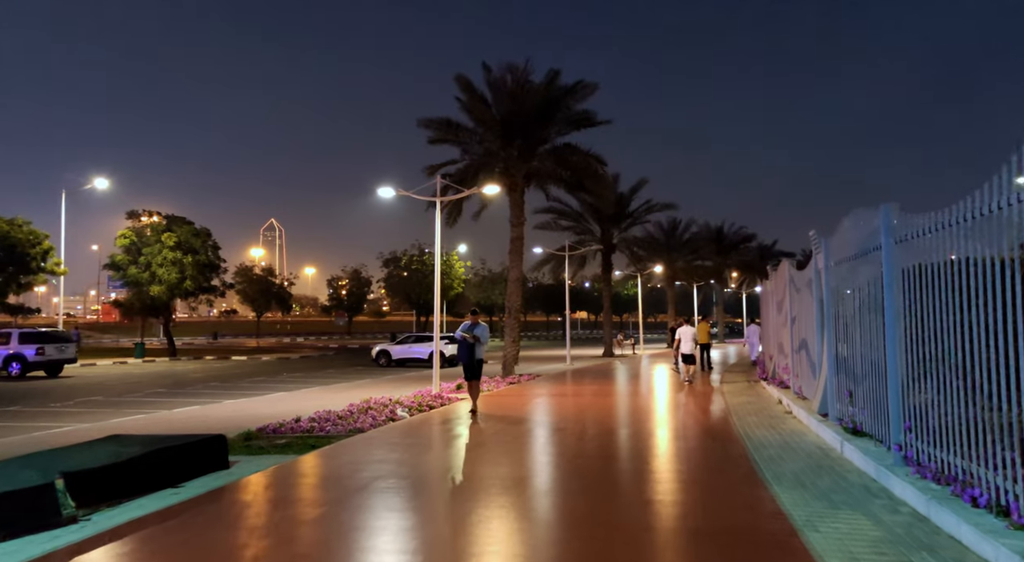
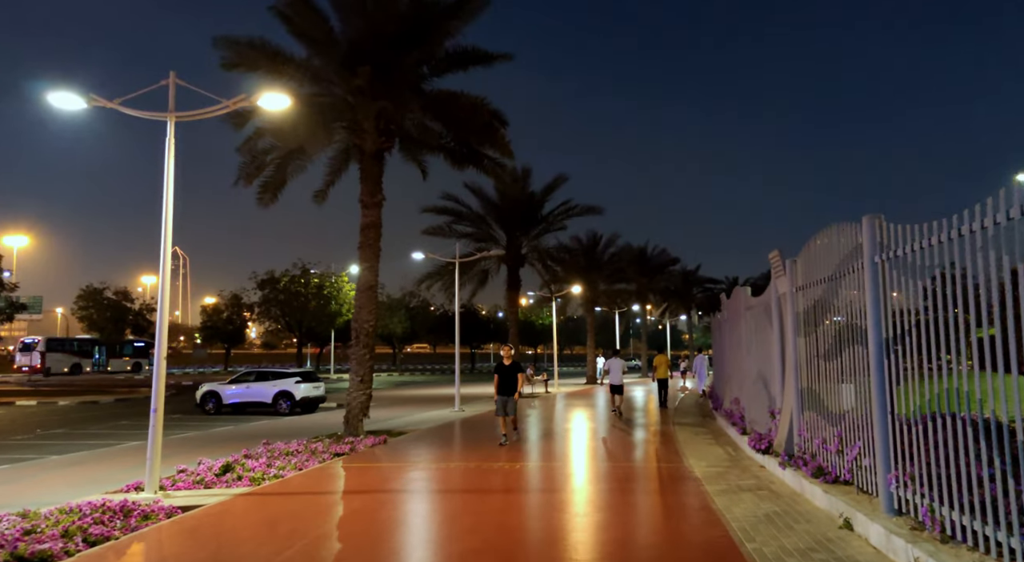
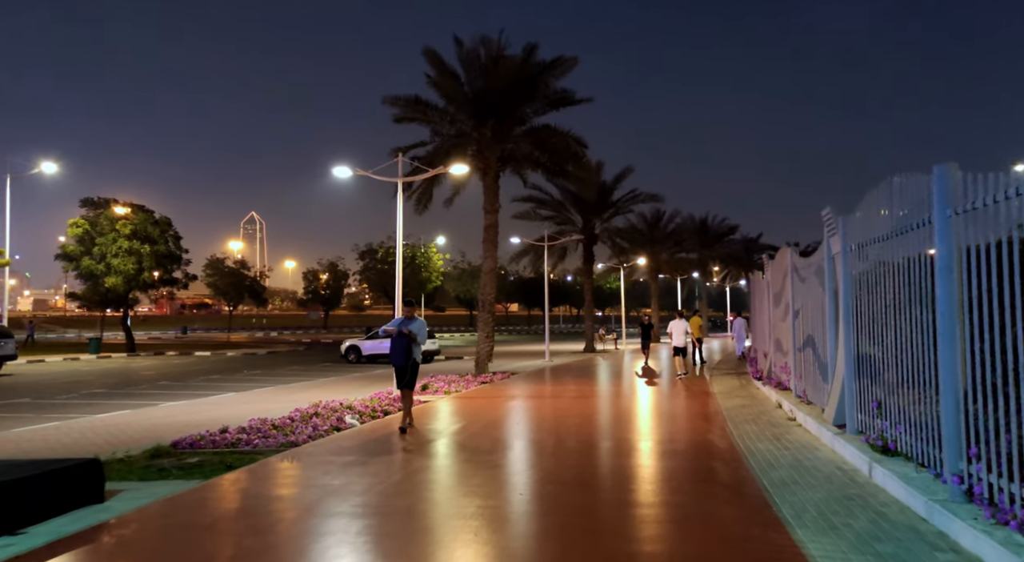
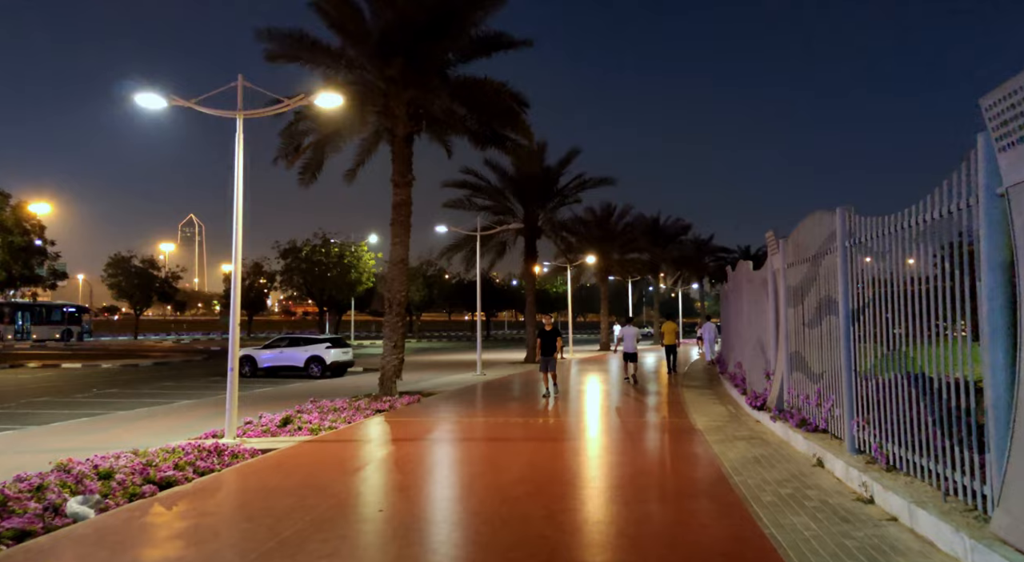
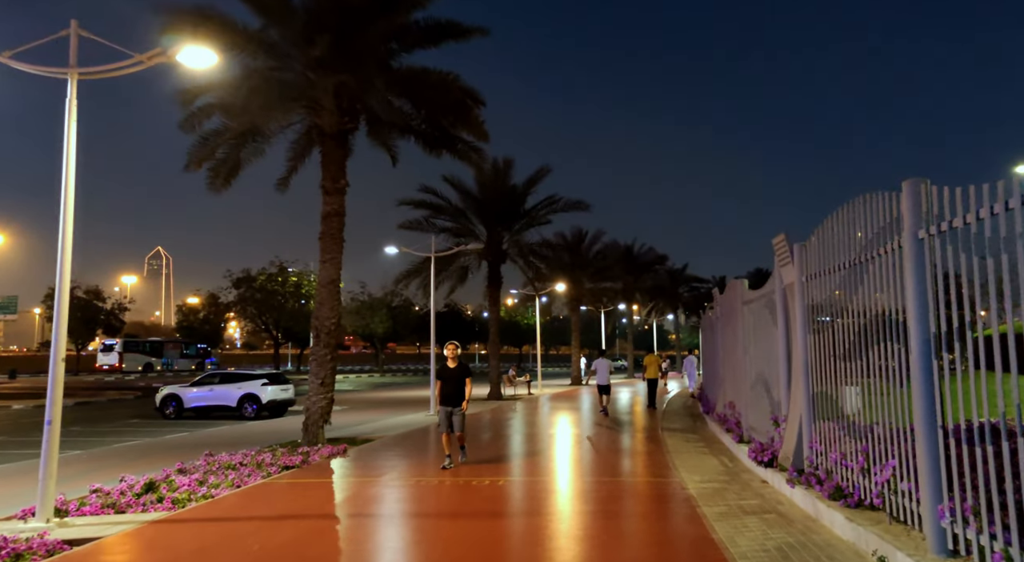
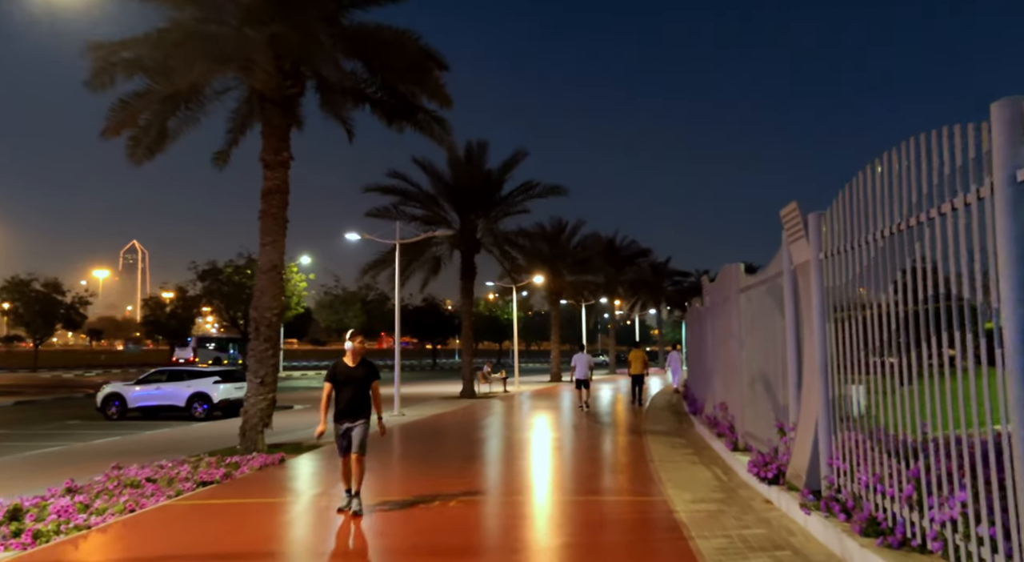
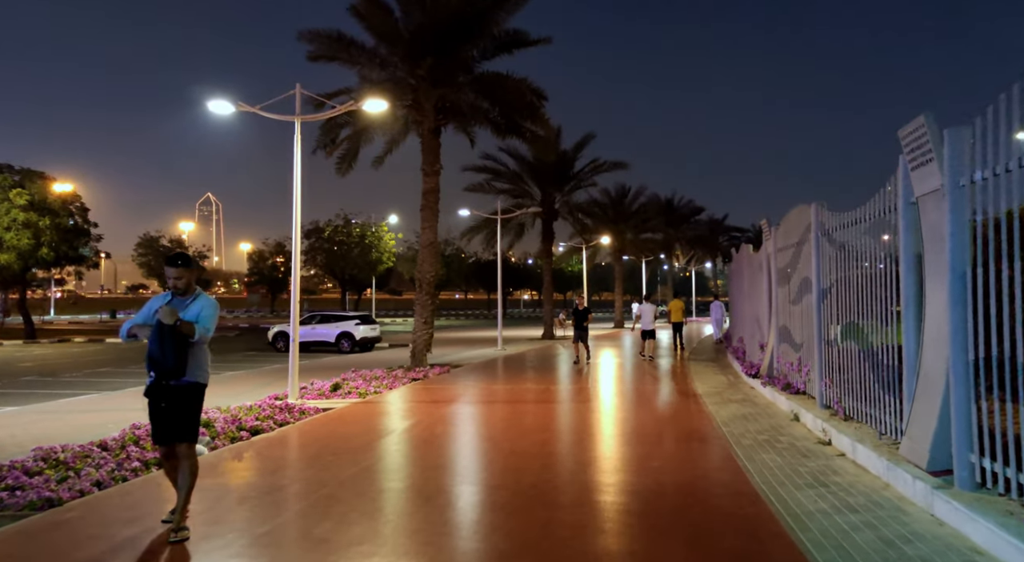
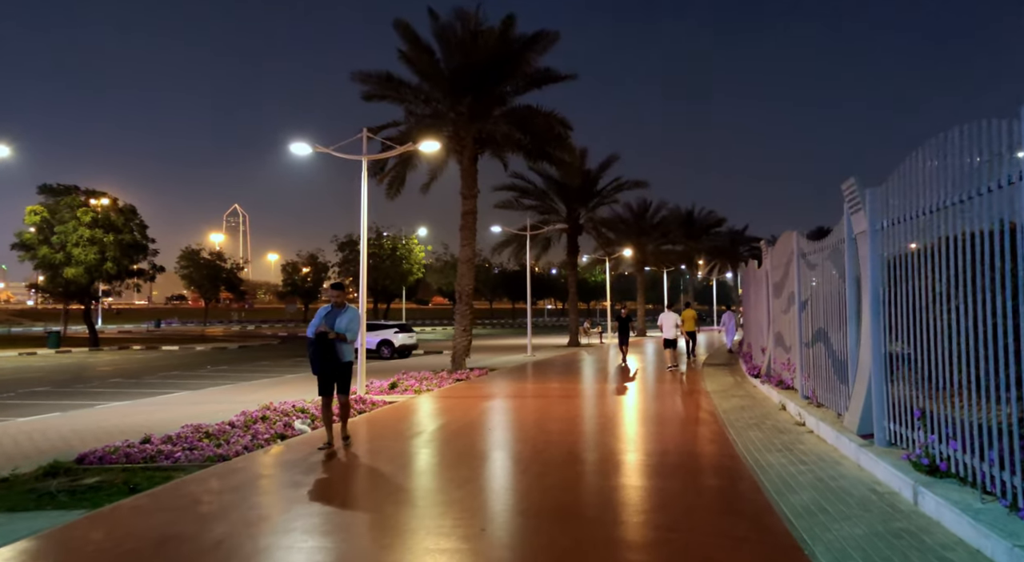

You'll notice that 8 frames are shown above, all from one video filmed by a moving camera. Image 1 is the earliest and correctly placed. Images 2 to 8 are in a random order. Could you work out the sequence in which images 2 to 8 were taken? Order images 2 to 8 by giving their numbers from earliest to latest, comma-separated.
3, 8, 7, 4, 2, 5, 6
